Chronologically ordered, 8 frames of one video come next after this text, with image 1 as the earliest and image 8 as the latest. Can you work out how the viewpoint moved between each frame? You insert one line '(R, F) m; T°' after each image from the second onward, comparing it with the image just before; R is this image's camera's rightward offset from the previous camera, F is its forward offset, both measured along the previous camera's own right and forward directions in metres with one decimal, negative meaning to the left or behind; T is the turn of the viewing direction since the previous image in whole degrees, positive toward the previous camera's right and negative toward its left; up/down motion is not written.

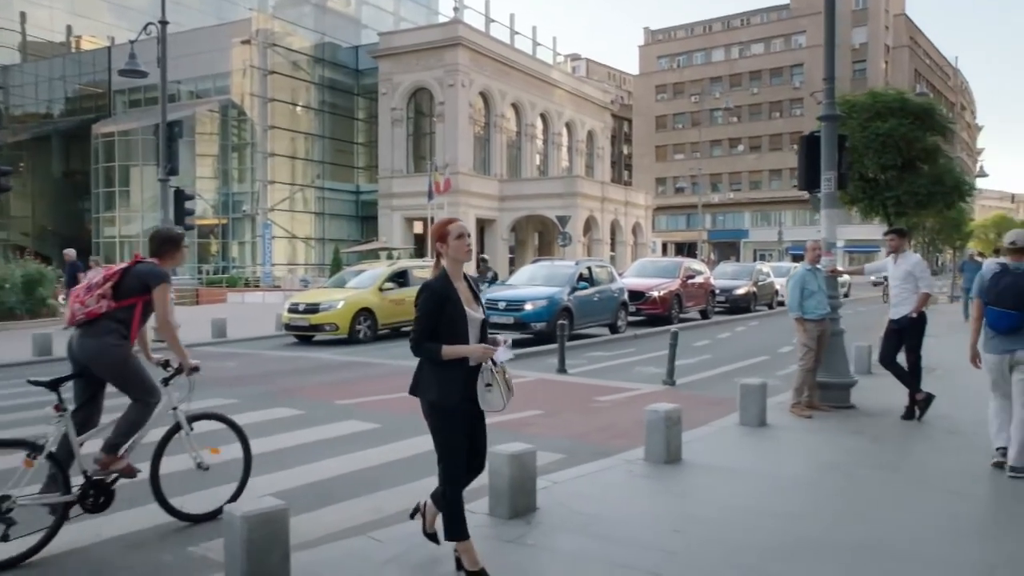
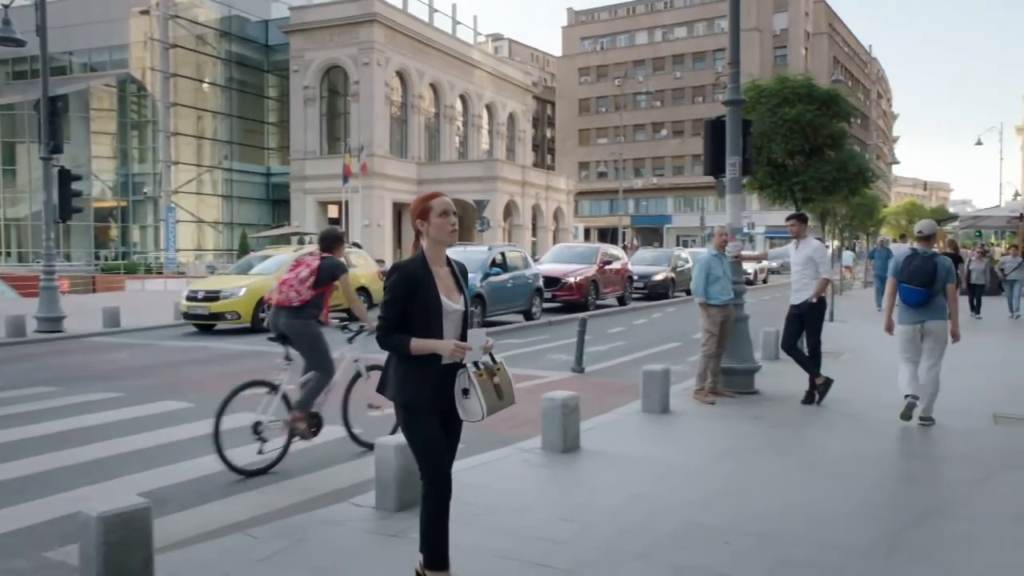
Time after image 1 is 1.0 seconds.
(+0.8, +0.3) m; +4°
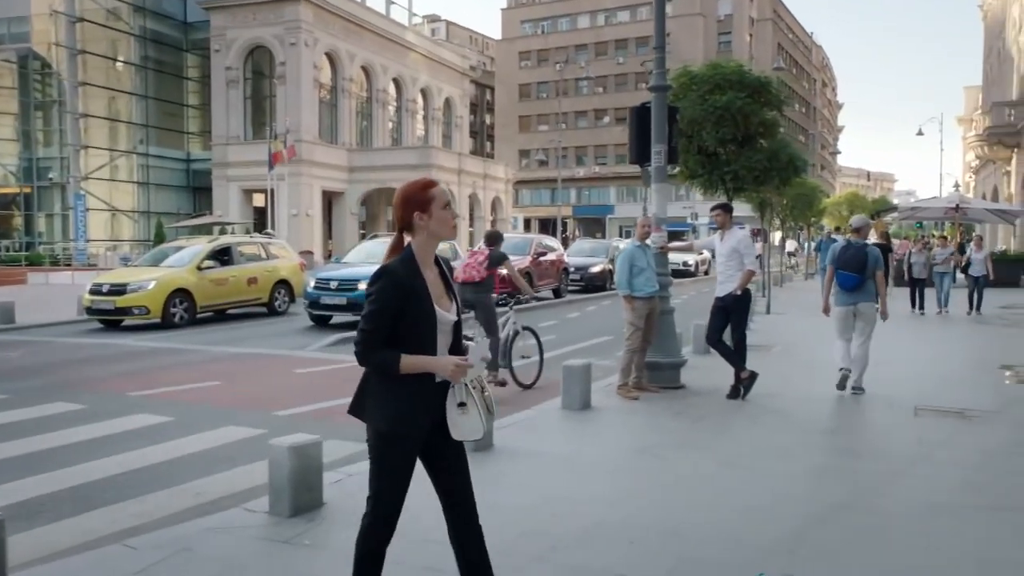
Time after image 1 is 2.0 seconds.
(+0.9, +0.5) m; +2°
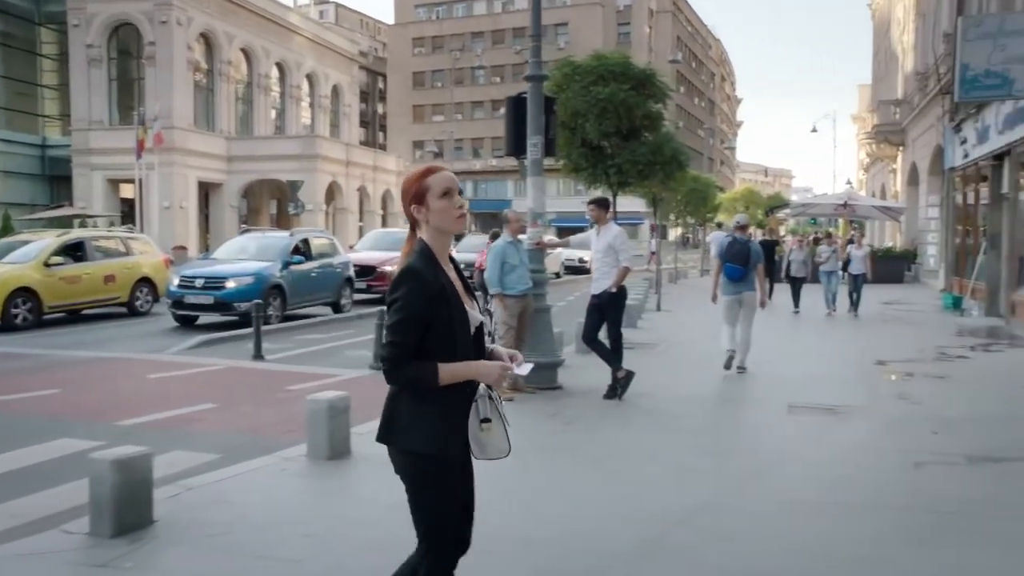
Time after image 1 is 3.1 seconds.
(+1.1, +0.5) m; +5°
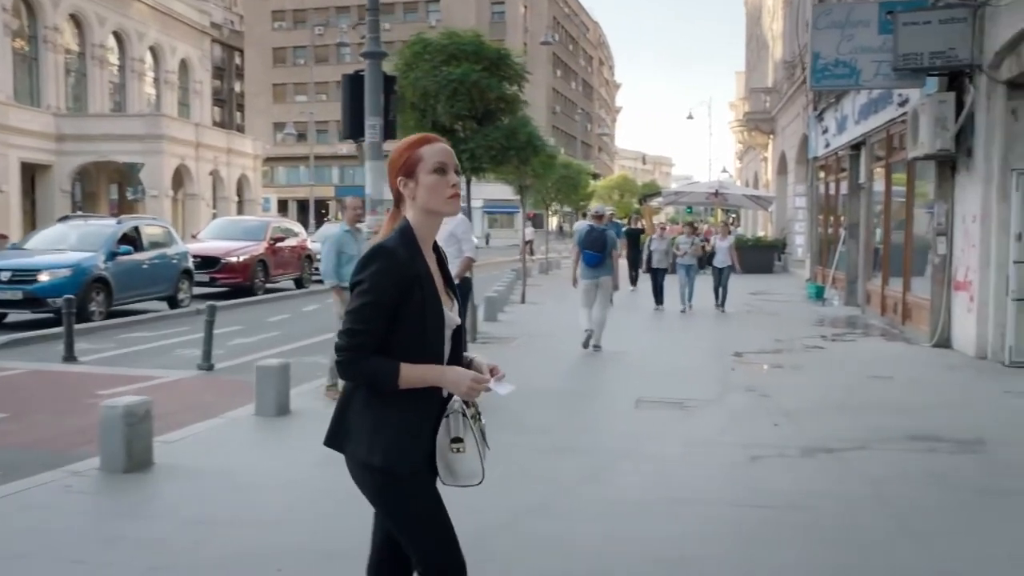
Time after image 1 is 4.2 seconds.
(+1.3, +0.5) m; +6°
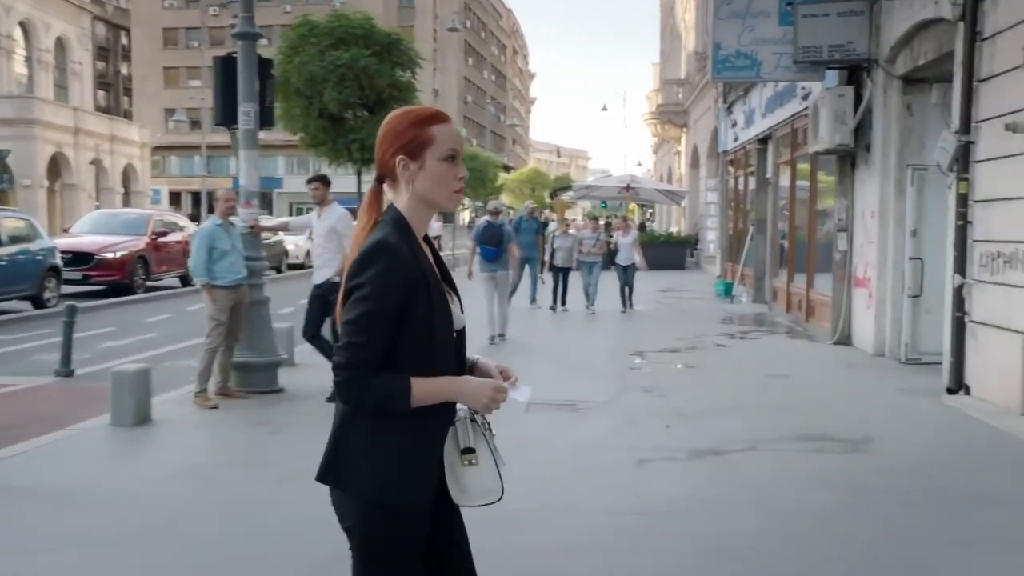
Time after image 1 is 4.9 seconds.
(+0.9, +0.5) m; +4°
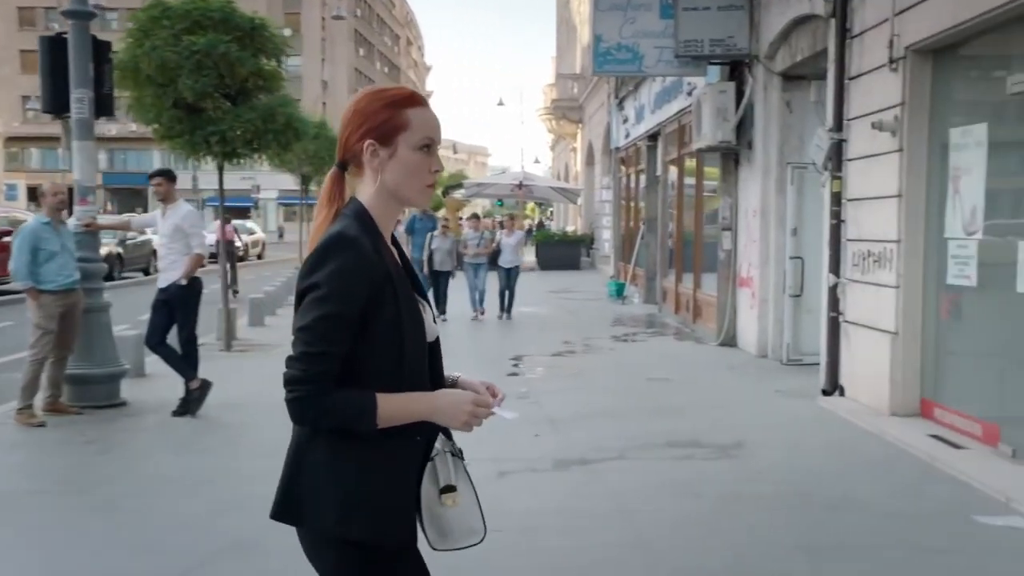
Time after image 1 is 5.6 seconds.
(+1.0, +0.4) m; +5°
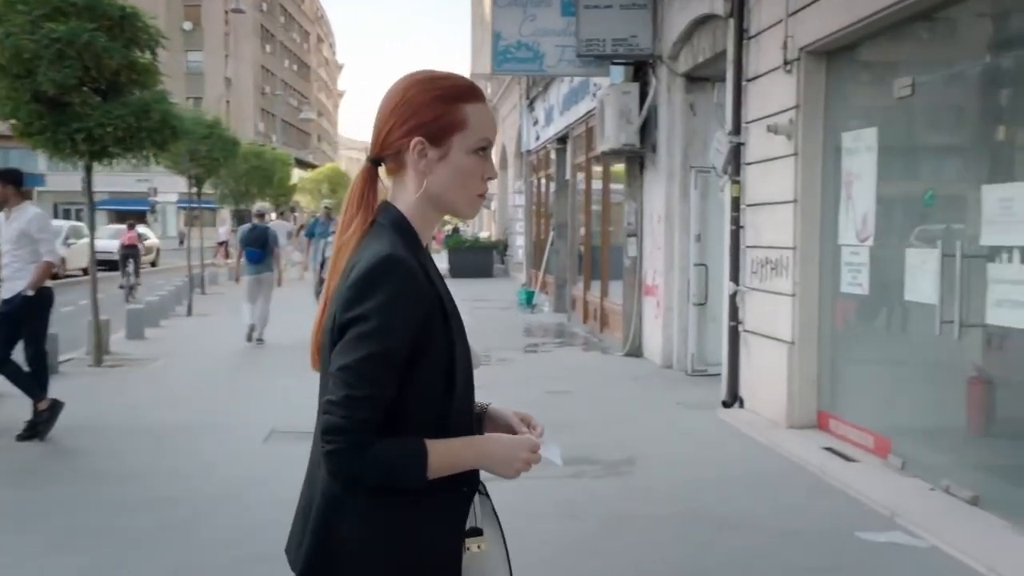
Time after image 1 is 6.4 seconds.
(+0.9, +0.5) m; +3°
